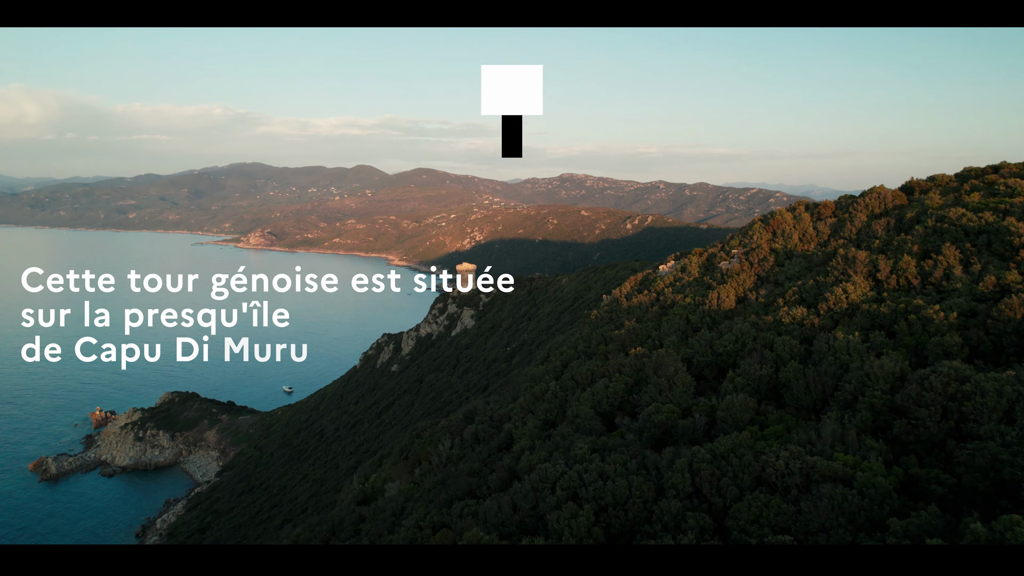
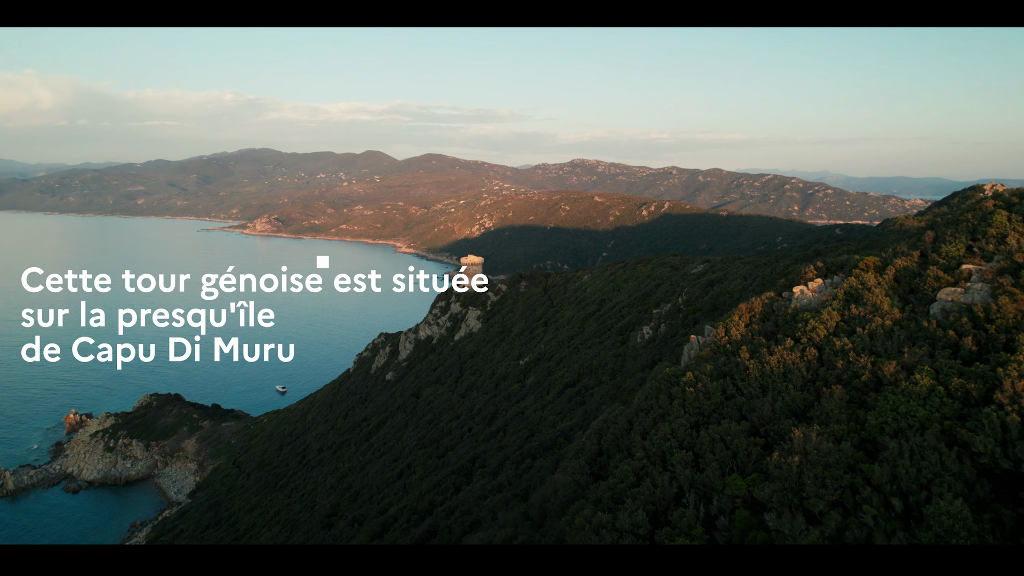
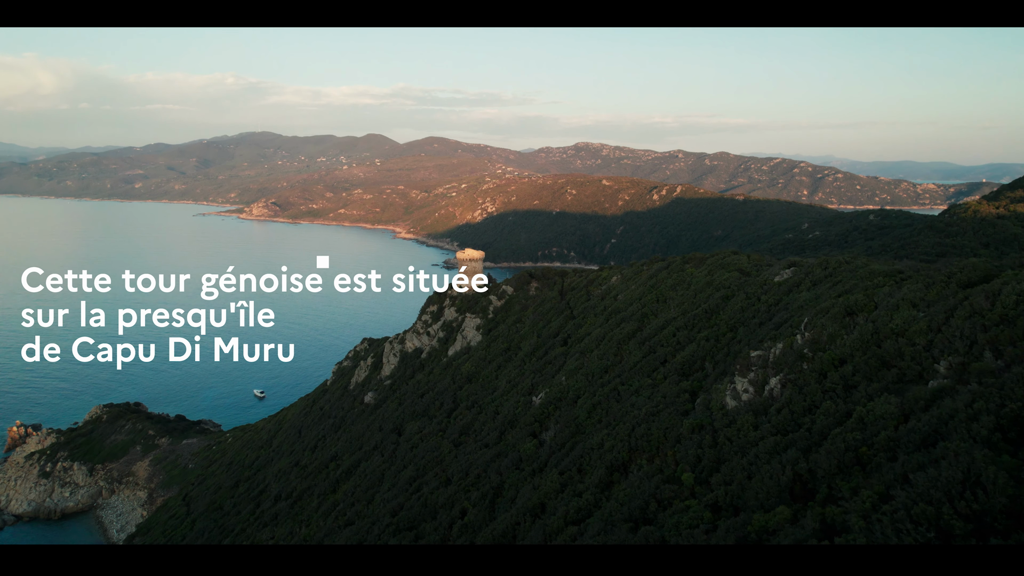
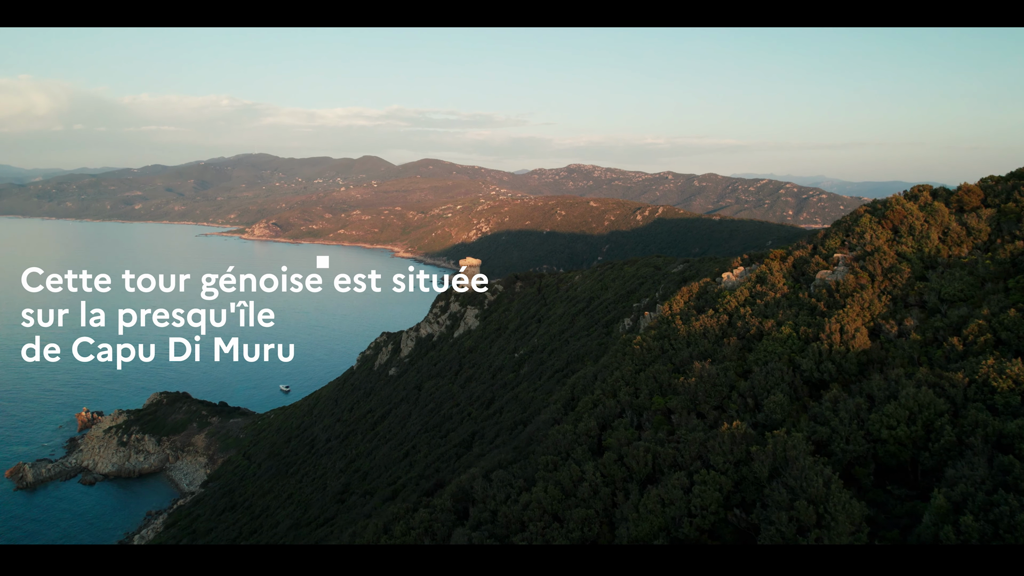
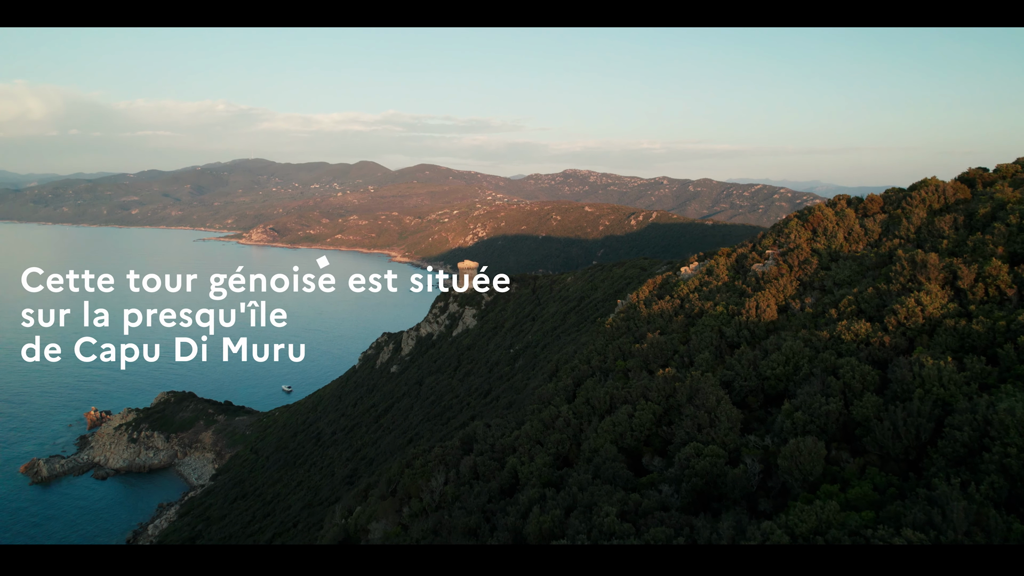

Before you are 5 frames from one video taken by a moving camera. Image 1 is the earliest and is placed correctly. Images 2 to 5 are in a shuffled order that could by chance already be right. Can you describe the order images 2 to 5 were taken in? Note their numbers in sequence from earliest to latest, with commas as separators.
5, 4, 2, 3
